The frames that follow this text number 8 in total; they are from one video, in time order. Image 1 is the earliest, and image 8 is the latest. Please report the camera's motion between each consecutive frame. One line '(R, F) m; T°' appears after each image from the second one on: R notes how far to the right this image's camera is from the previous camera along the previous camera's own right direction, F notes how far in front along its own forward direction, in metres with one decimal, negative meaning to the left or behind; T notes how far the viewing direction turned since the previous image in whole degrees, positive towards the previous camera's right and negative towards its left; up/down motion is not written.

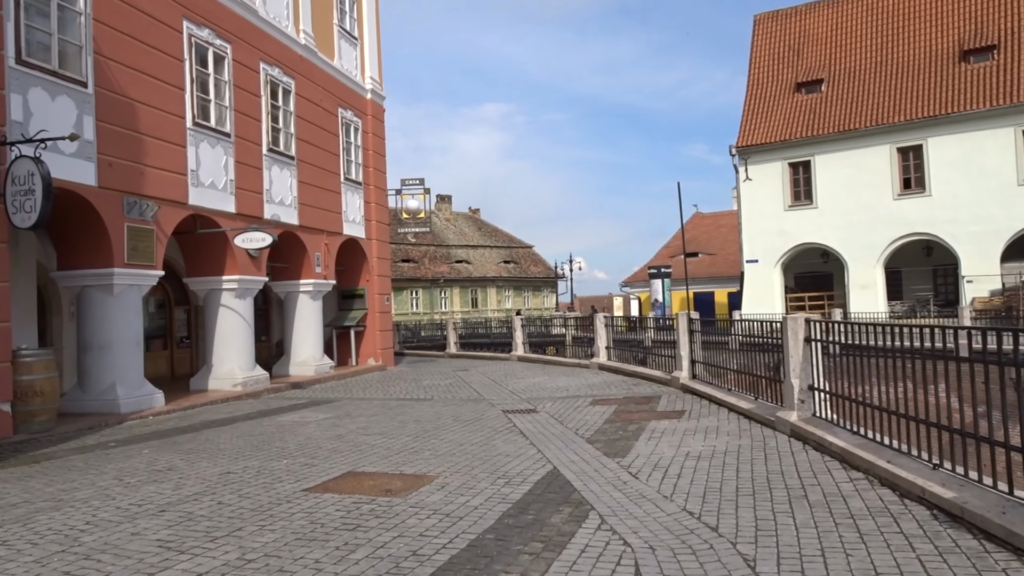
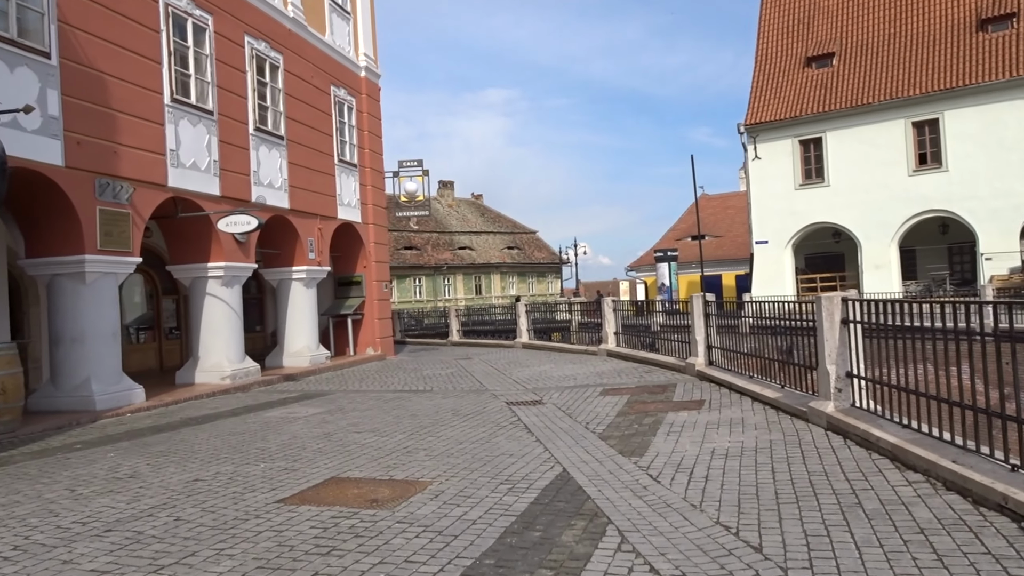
(0.0, +0.9) m; 0°
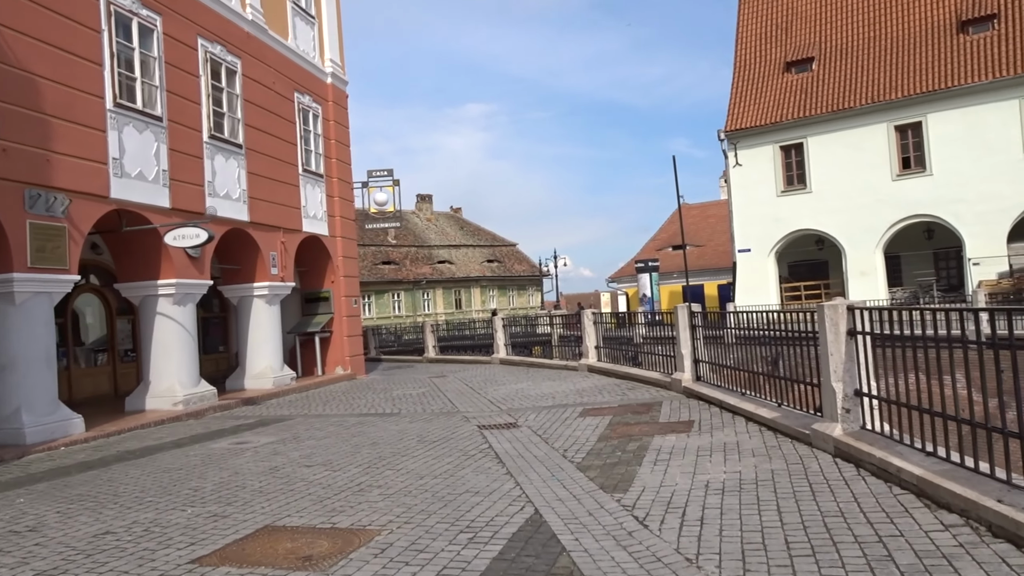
(+0.2, +0.9) m; +1°
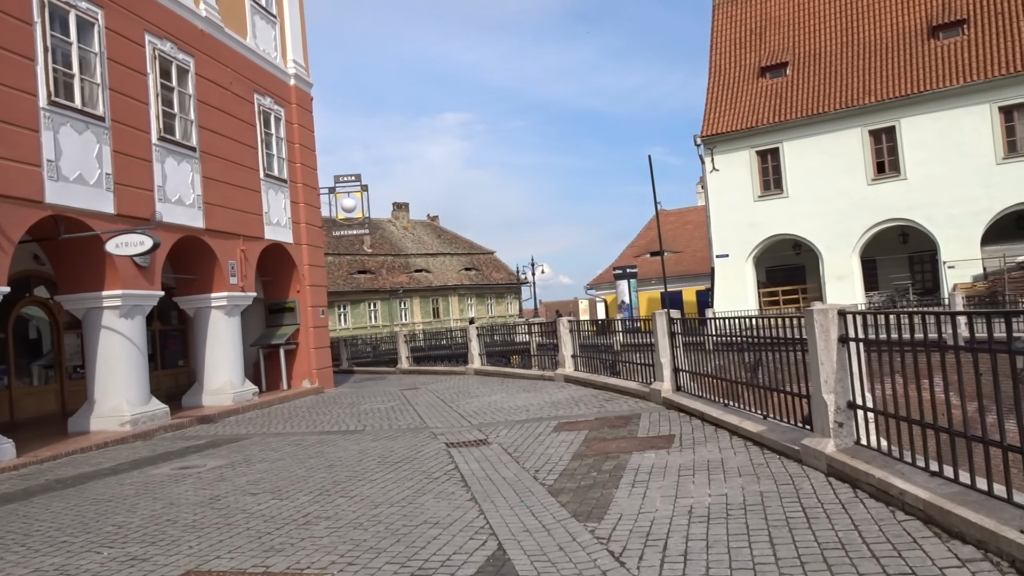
(+0.1, +0.7) m; +1°
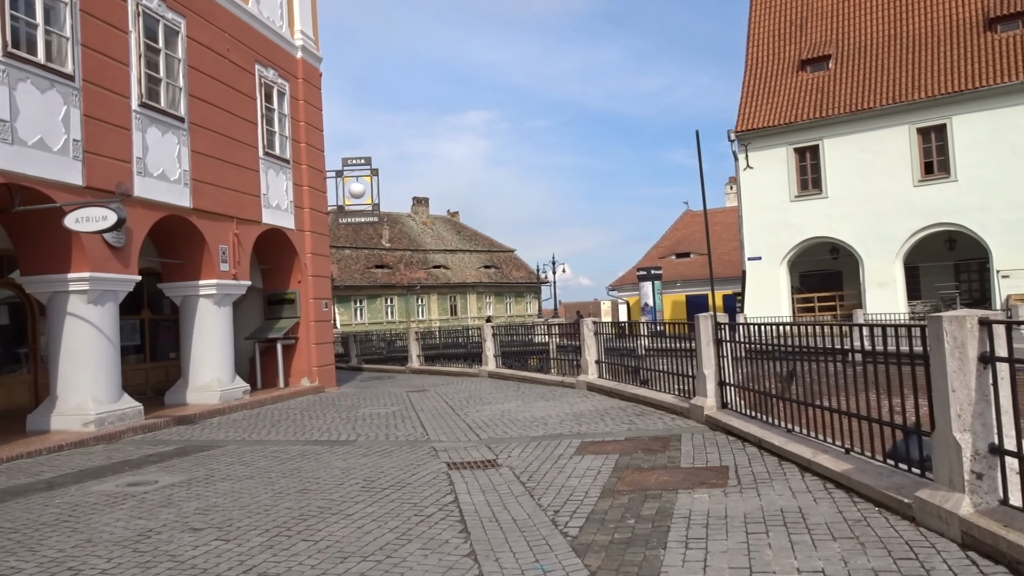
(0.0, +1.6) m; -1°
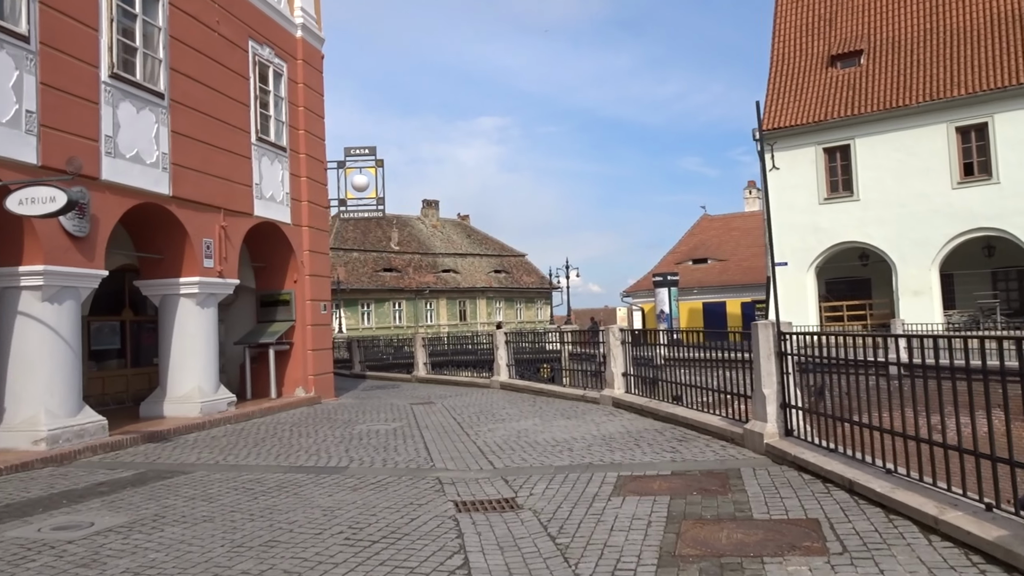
(-0.1, +1.6) m; -1°
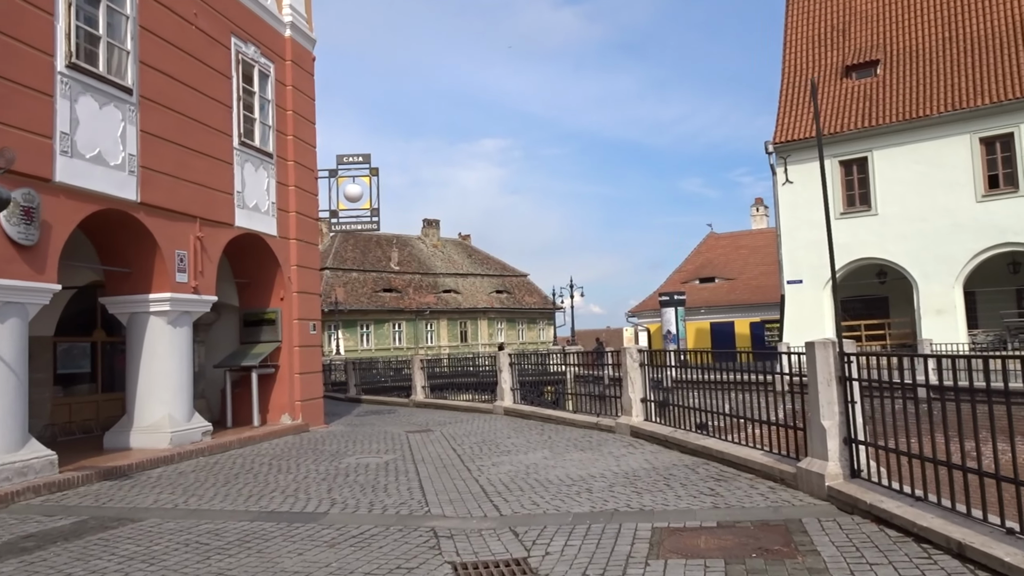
(-0.1, +1.3) m; 0°
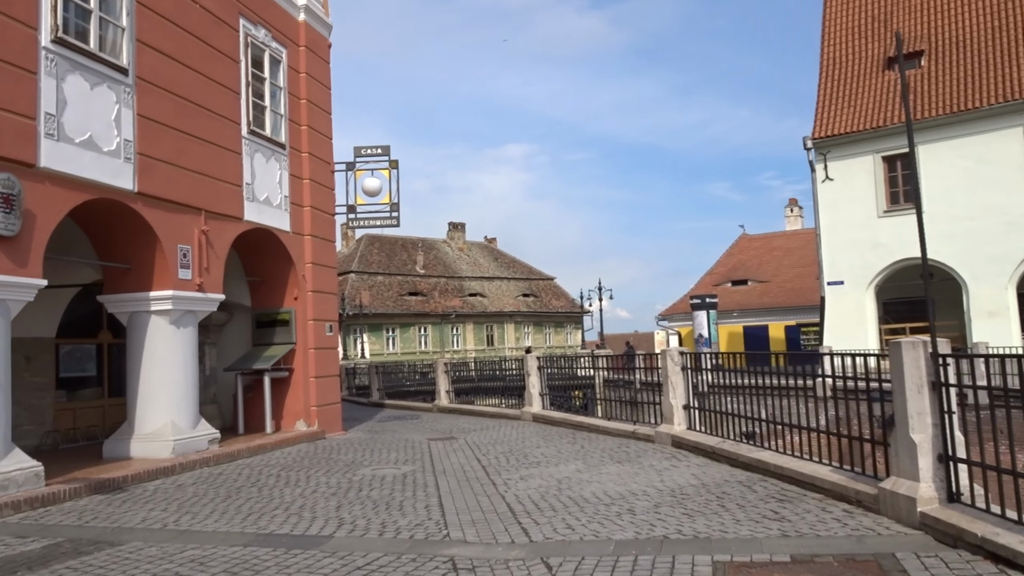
(0.0, +1.0) m; -2°
